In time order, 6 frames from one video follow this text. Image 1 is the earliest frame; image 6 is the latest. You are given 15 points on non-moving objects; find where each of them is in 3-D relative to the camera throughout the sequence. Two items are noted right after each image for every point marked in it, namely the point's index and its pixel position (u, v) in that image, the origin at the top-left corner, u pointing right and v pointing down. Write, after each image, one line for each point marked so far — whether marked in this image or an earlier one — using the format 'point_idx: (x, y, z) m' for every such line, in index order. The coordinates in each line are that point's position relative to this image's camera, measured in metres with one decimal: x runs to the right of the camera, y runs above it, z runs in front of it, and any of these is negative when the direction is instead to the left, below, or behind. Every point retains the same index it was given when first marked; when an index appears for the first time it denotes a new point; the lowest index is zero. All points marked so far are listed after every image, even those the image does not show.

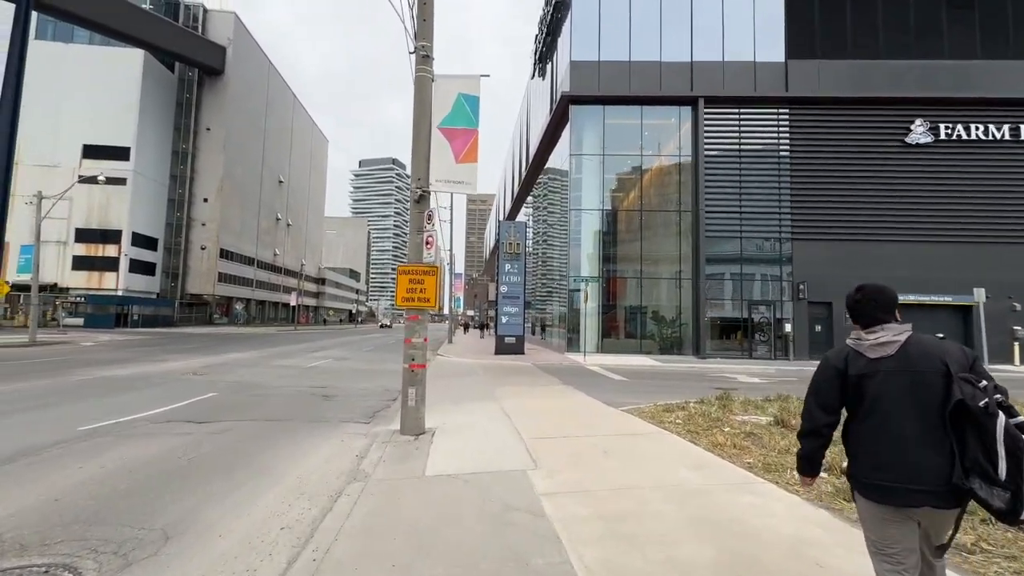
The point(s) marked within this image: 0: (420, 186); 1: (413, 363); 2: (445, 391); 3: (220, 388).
0: (-1.6, +1.7, +7.8) m
1: (-1.6, -1.2, +7.4) m
2: (-1.8, -2.9, +12.8) m
3: (-7.7, -2.7, +12.3) m
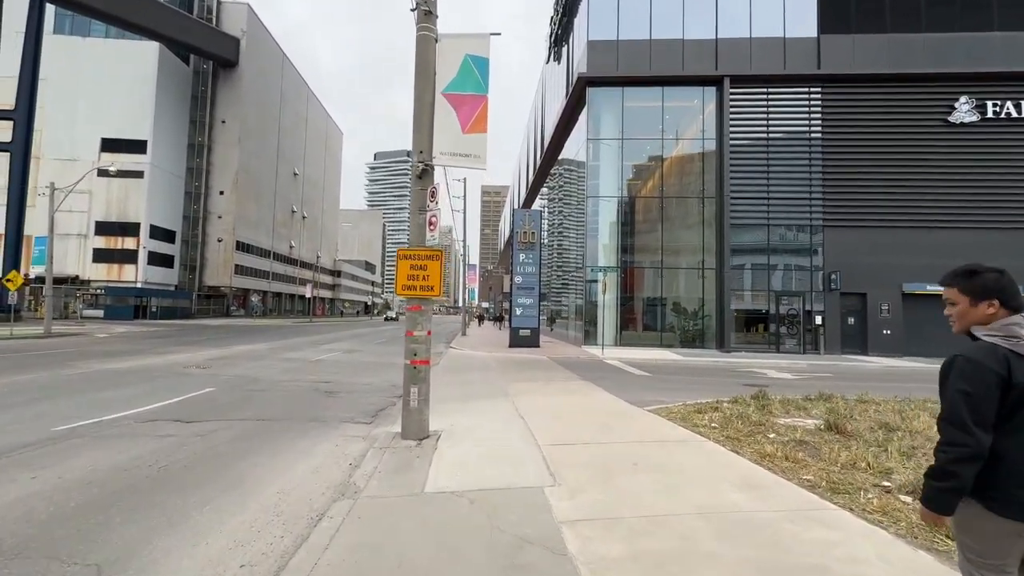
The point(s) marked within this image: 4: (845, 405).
0: (-1.3, +1.9, +7.0) m
1: (-1.4, -1.0, +6.6) m
2: (-1.4, -2.6, +12.0) m
3: (-7.3, -2.4, +11.7) m
4: (+6.8, -2.4, +9.5) m
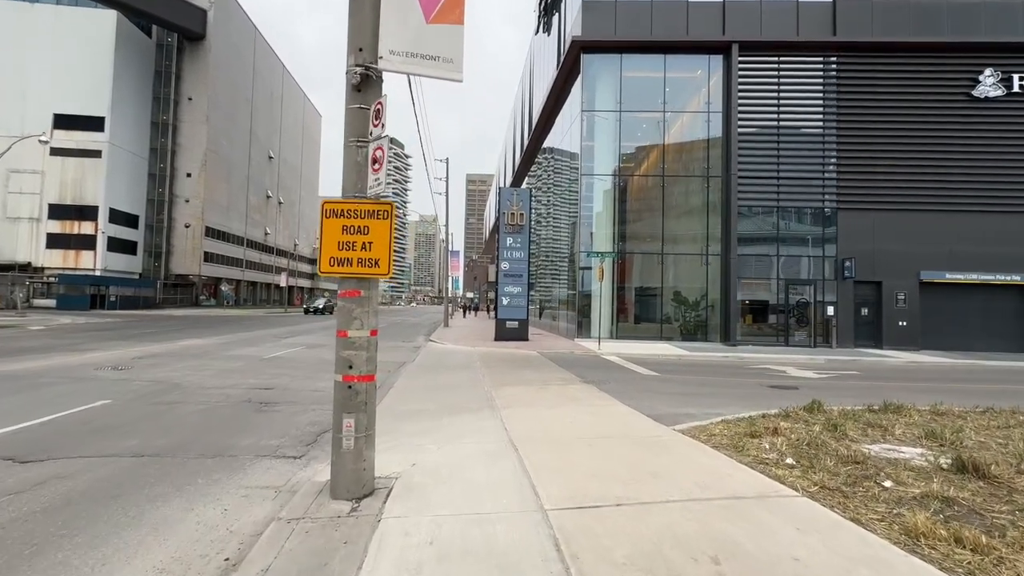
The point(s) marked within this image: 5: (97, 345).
0: (-1.4, +2.2, +4.5) m
1: (-1.5, -0.8, +4.2) m
2: (-1.7, -2.2, +9.6) m
3: (-7.6, -2.1, +9.1) m
4: (+6.6, -2.1, +7.4) m
5: (-15.3, -2.1, +17.3) m
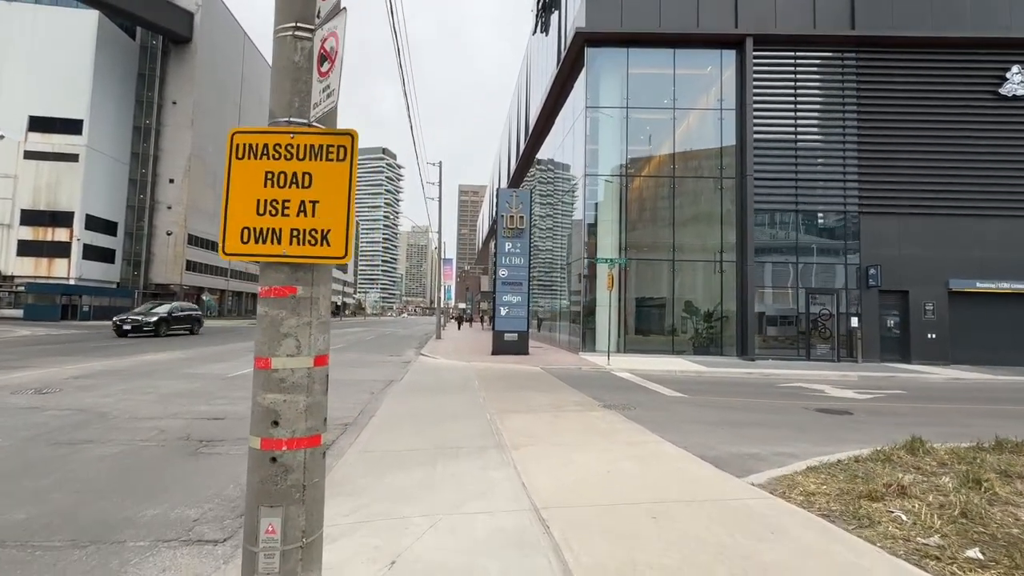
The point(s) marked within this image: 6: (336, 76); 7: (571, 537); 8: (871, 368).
0: (-1.2, +2.2, +2.7) m
1: (-1.2, -0.7, +2.3) m
2: (-1.5, -2.3, +7.6) m
3: (-7.4, -2.1, +7.0) m
4: (+6.8, -2.2, +5.6) m
5: (-15.3, -2.3, +15.1) m
6: (-0.9, +1.1, +2.5) m
7: (+0.5, -2.0, +3.8) m
8: (+14.1, -3.2, +18.3) m
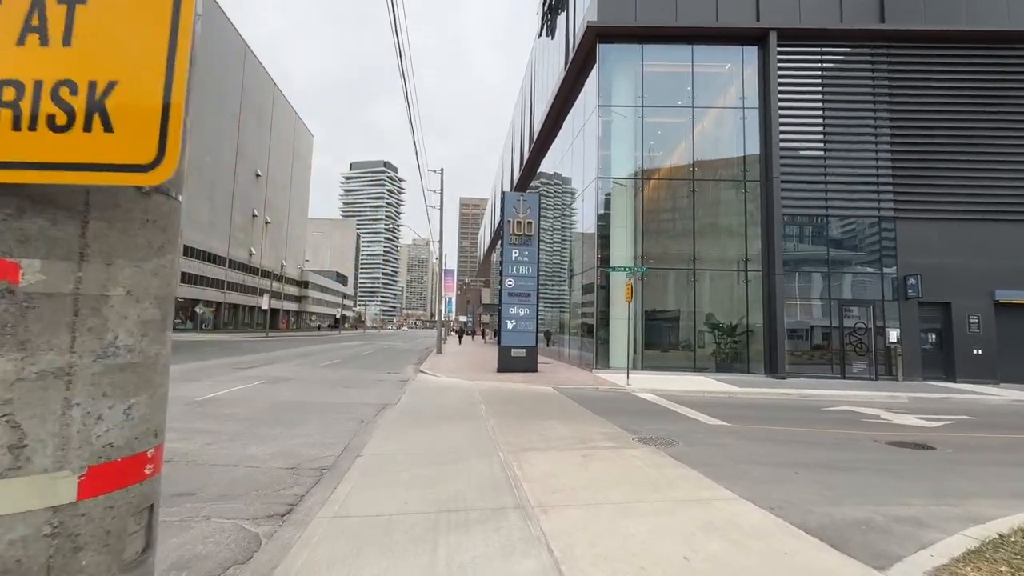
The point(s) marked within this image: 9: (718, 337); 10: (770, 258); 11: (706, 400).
0: (-0.9, +2.2, +1.1) m
1: (-0.9, -0.7, +0.7) m
2: (-1.2, -2.4, +5.9) m
3: (-7.1, -2.2, +5.4) m
4: (+7.1, -2.2, +3.9) m
5: (-15.0, -2.6, +13.4) m
6: (-0.6, +1.1, +0.9) m
7: (+0.8, -2.0, +2.1) m
8: (+14.4, -3.6, +16.6) m
9: (+8.8, -2.1, +20.0) m
10: (+10.9, +1.3, +19.8) m
11: (+5.8, -3.4, +14.0) m
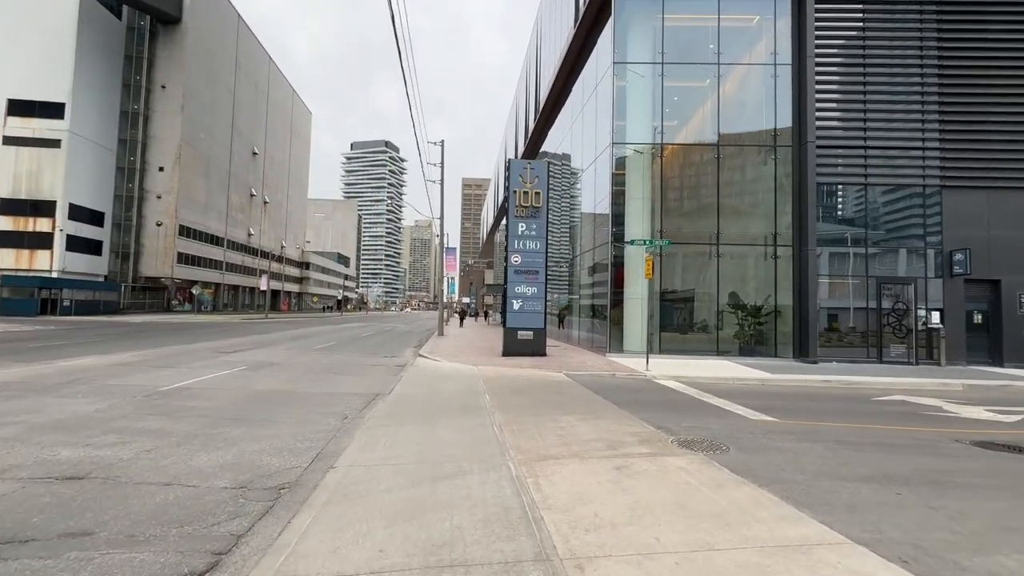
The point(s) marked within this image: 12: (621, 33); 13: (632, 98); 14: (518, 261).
0: (-0.8, +2.4, -0.6) m
1: (-0.8, -0.6, -0.9) m
2: (-1.0, -2.1, +4.4) m
3: (-6.9, -1.9, +3.9) m
4: (+7.2, -1.9, +2.3) m
5: (-14.8, -2.0, +12.0) m
6: (-0.5, +1.3, -0.8) m
7: (+0.9, -1.8, +0.6) m
8: (+14.6, -2.8, +15.0) m
9: (+9.0, -1.2, +18.4) m
10: (+11.1, +2.2, +18.0) m
11: (+6.0, -2.7, +12.5) m
12: (+4.5, +10.4, +19.1) m
13: (+4.9, +7.8, +19.1) m
14: (+0.2, +1.1, +18.5) m
